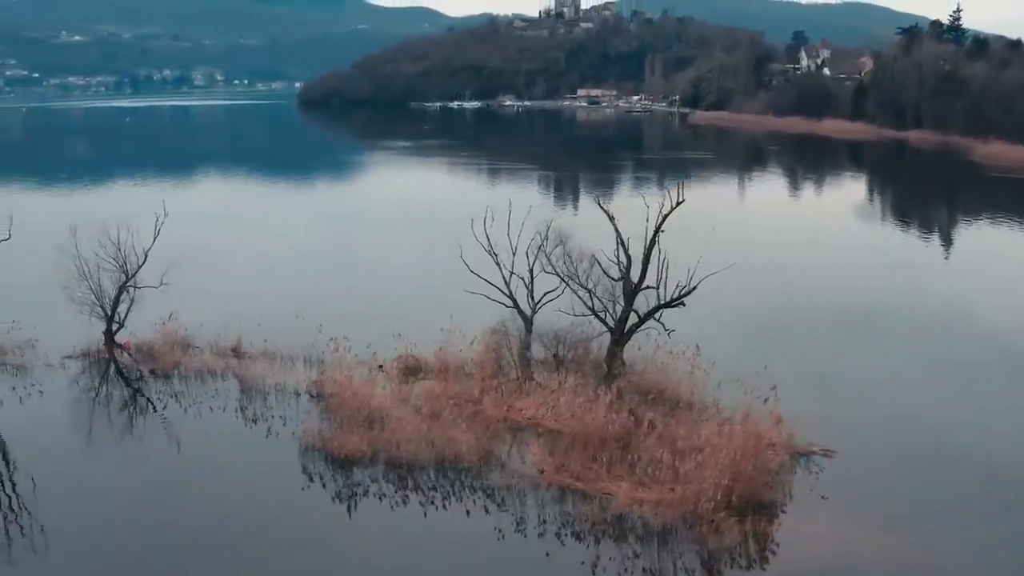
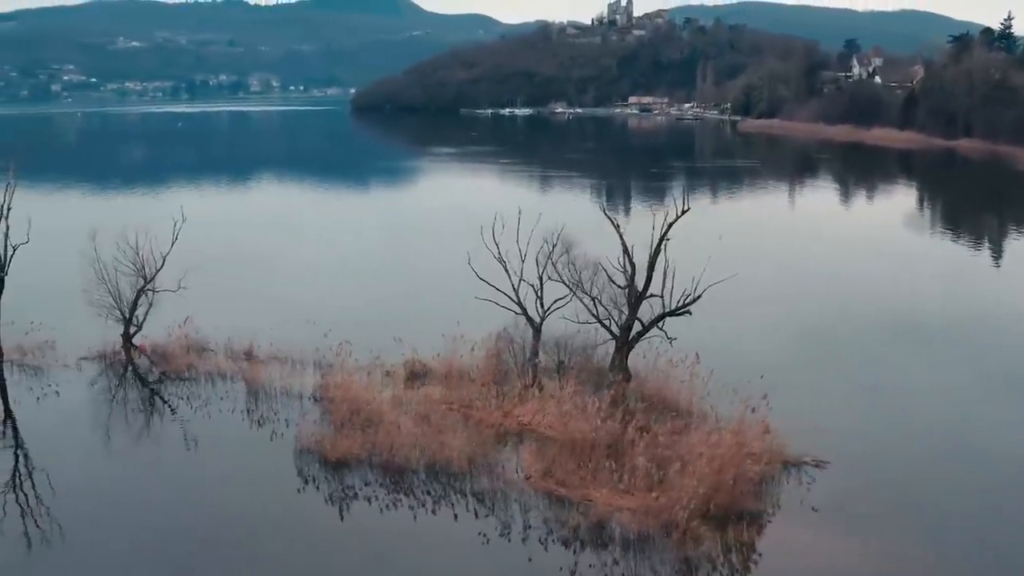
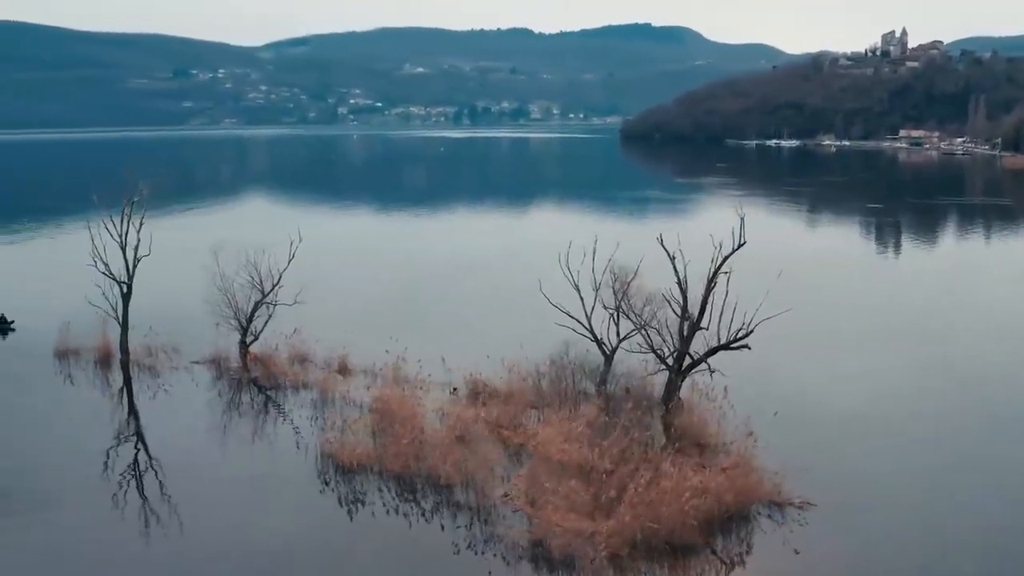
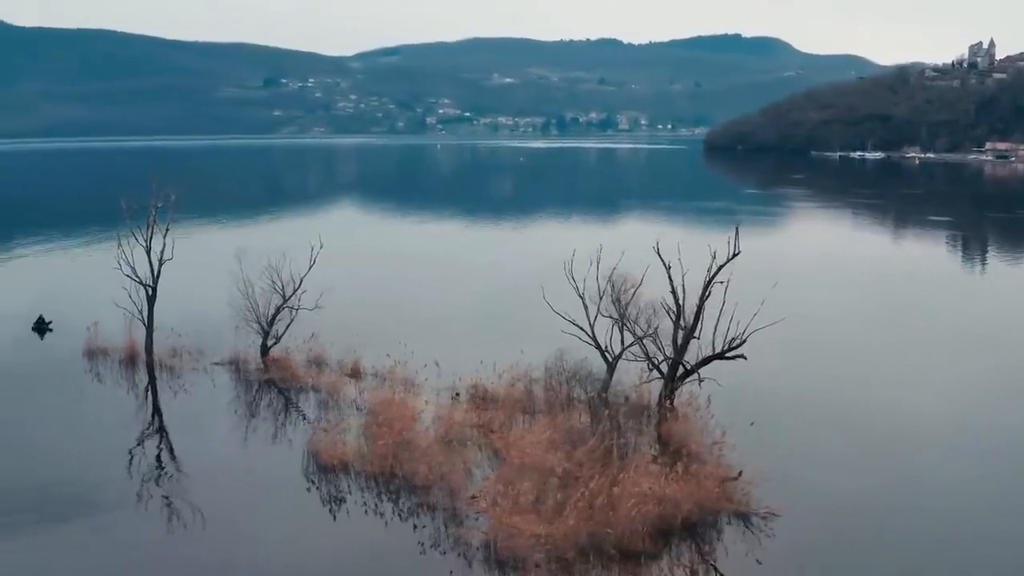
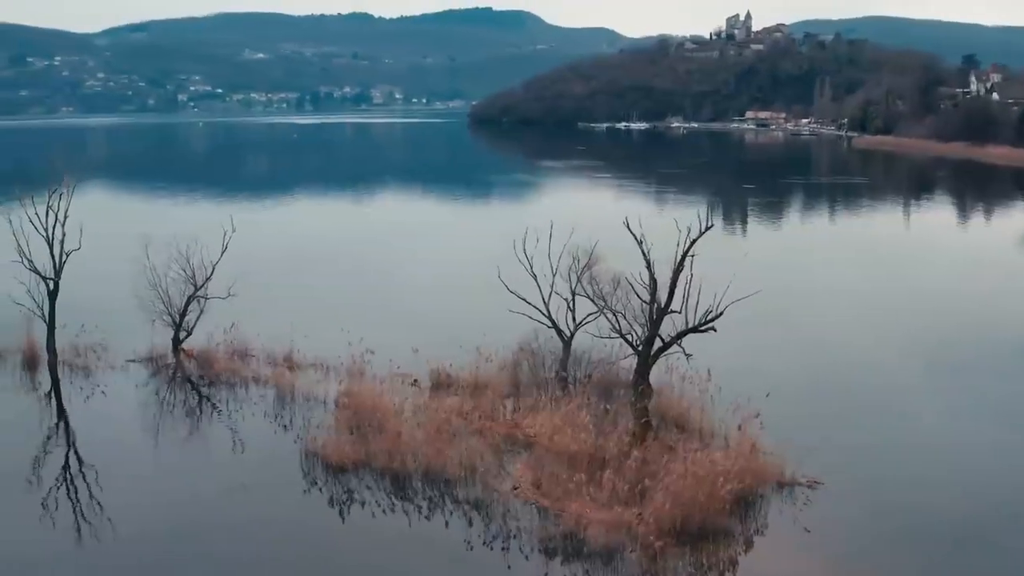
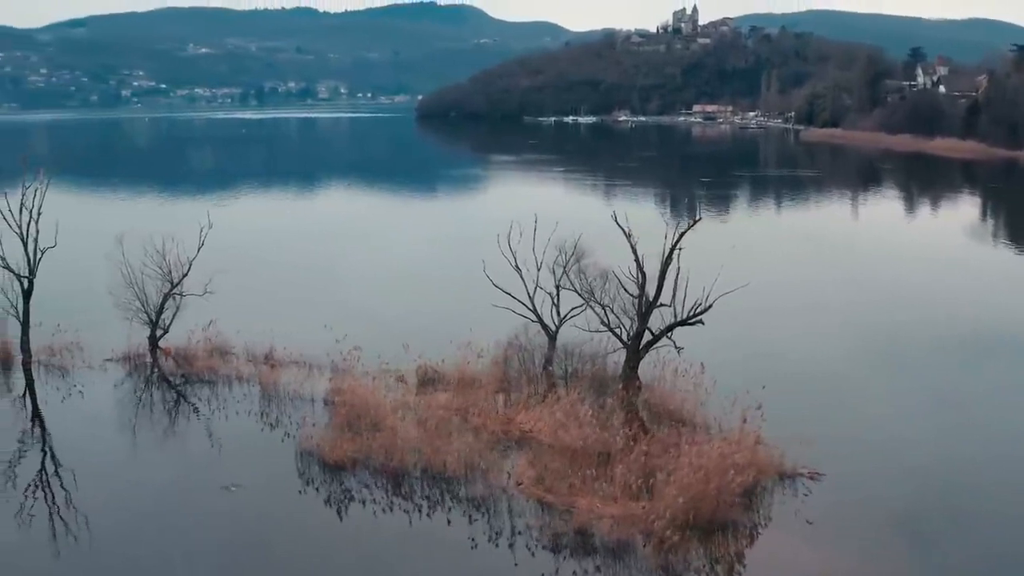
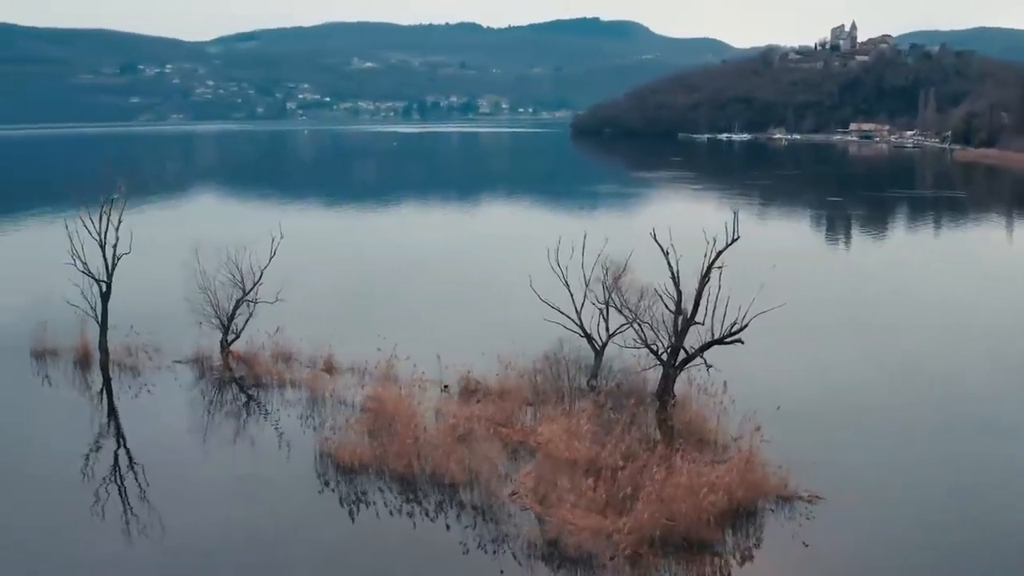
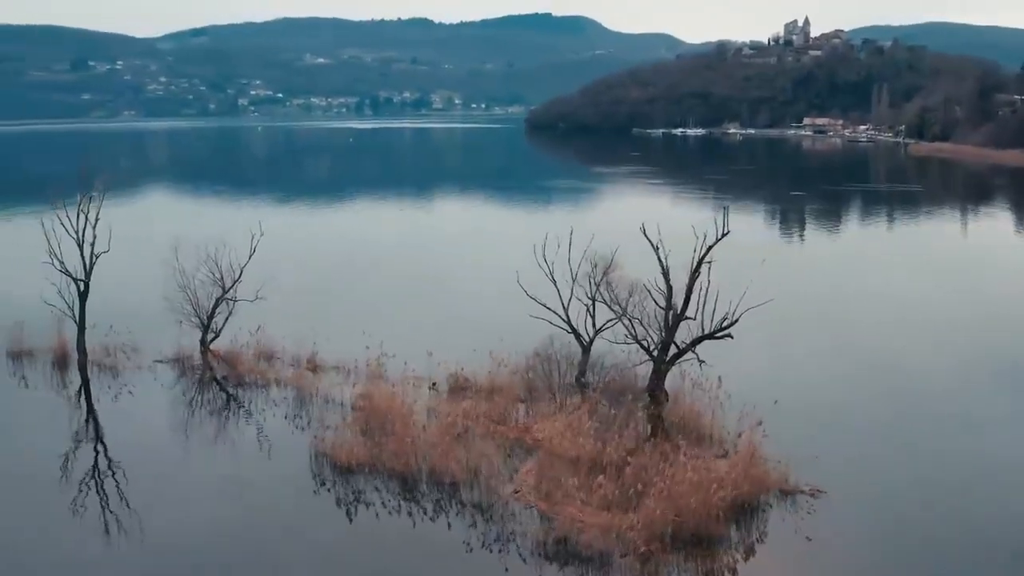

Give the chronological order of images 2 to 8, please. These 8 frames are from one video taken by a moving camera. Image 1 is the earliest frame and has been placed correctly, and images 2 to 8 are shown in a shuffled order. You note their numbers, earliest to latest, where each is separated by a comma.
2, 6, 5, 8, 7, 3, 4
